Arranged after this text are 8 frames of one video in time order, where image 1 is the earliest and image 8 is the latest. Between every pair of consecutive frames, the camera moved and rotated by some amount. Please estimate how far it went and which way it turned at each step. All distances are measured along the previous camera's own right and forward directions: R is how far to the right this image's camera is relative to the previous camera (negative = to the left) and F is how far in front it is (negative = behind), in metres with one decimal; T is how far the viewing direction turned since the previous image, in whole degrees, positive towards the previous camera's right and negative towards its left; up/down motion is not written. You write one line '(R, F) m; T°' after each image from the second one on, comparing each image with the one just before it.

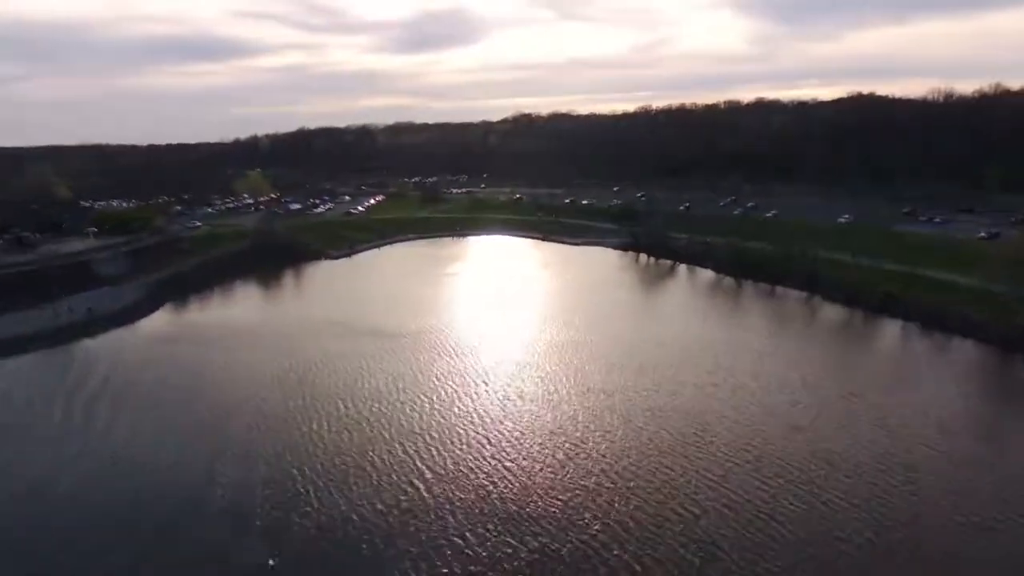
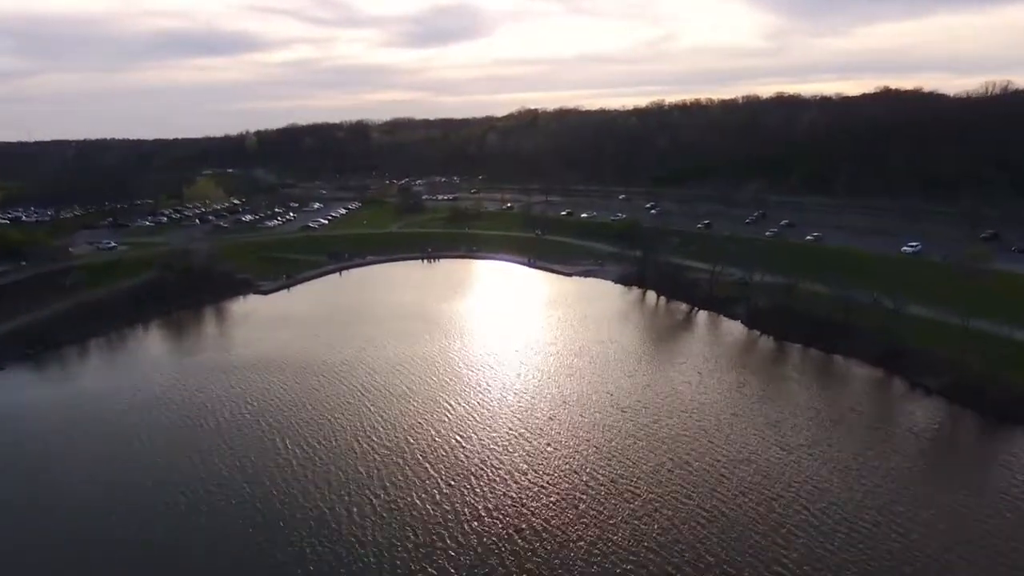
(+1.2, +5.2) m; -1°
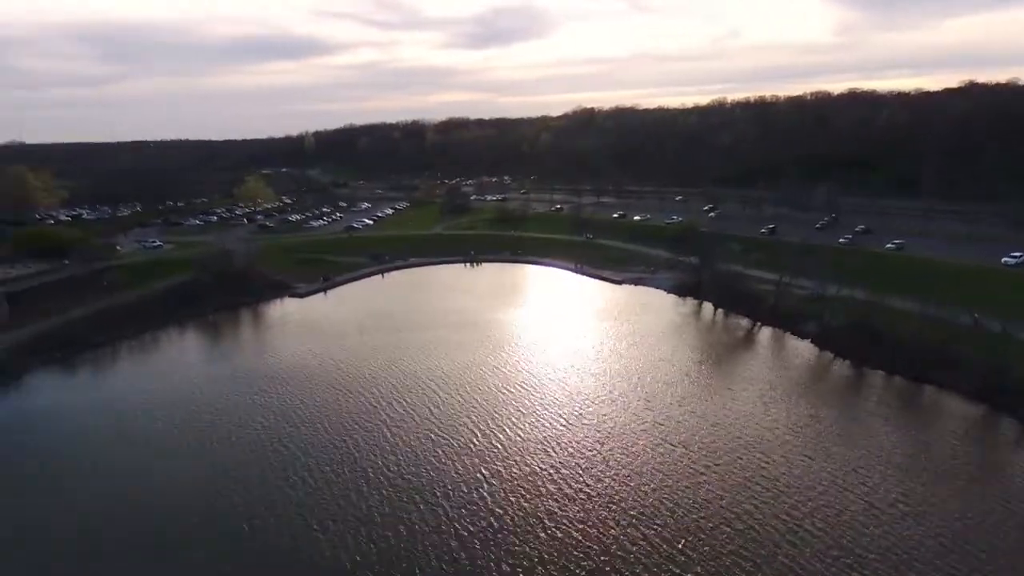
(+0.3, +1.3) m; -5°
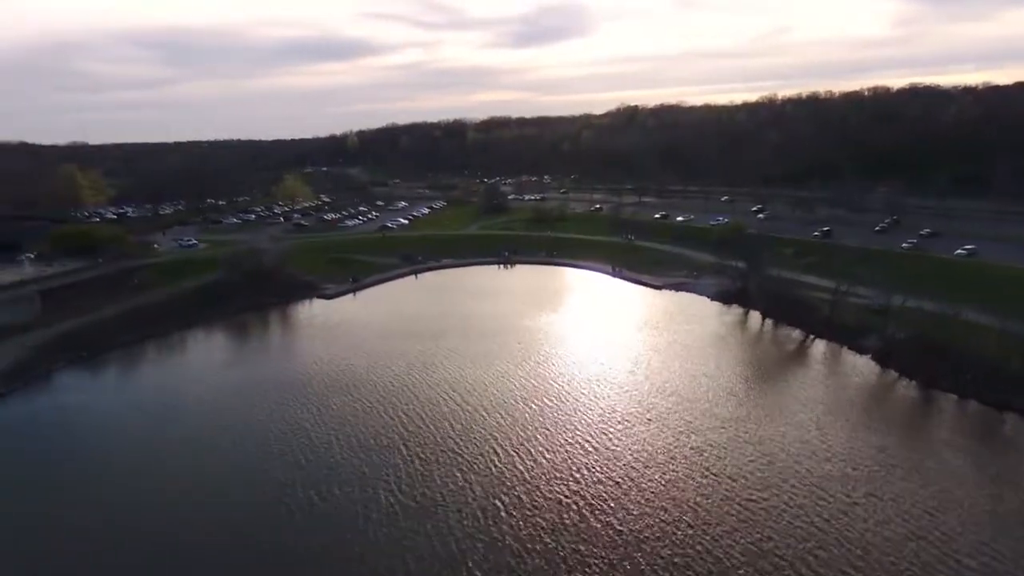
(+0.2, +0.9) m; -4°
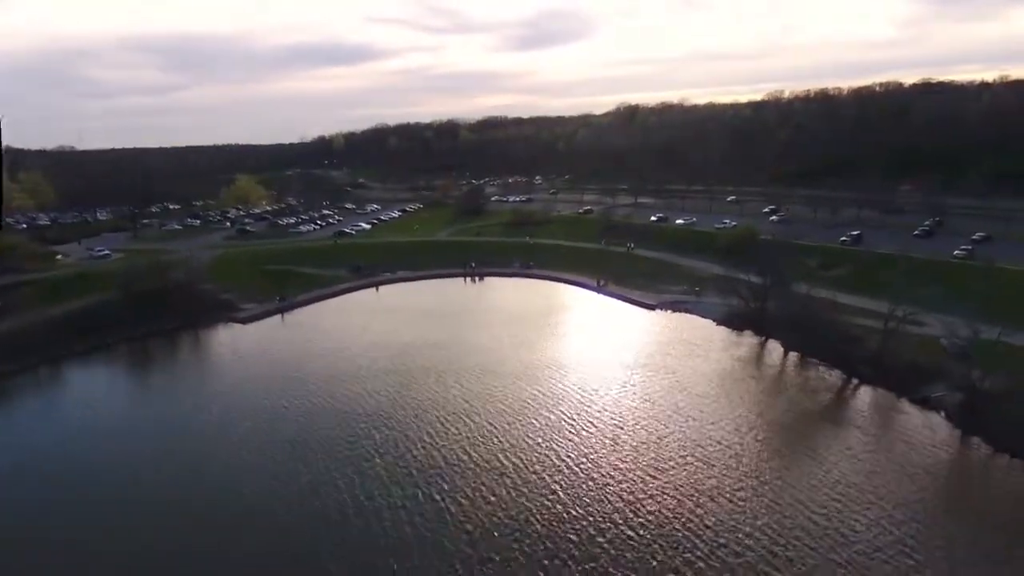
(+1.2, +3.7) m; 0°
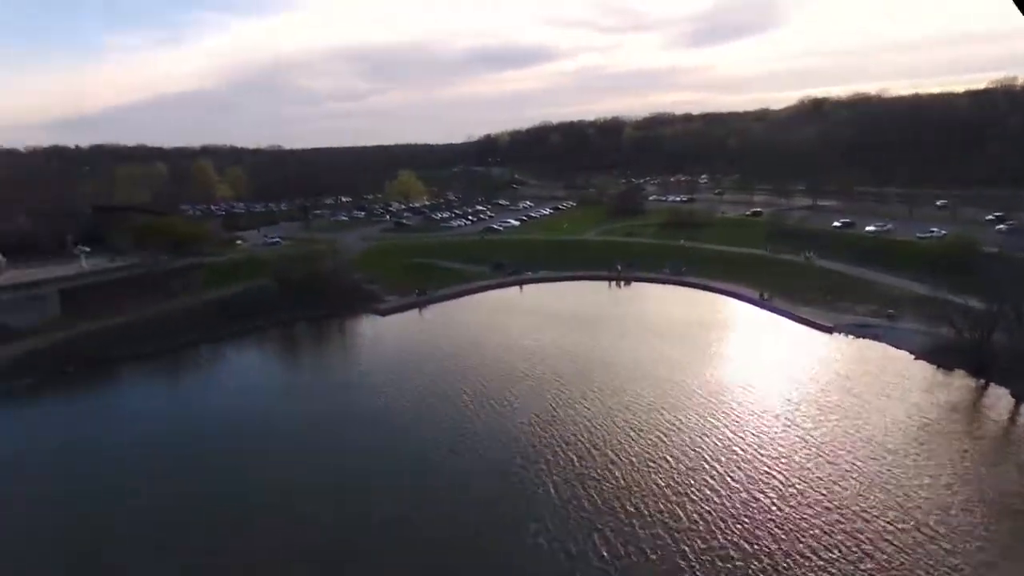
(+0.3, +1.3) m; -15°
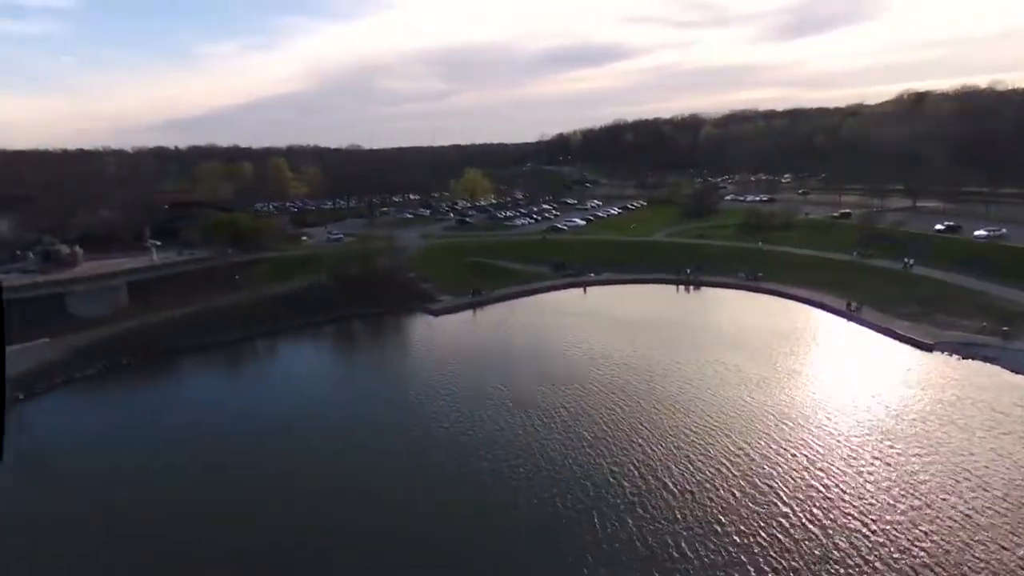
(+0.3, +0.8) m; -7°
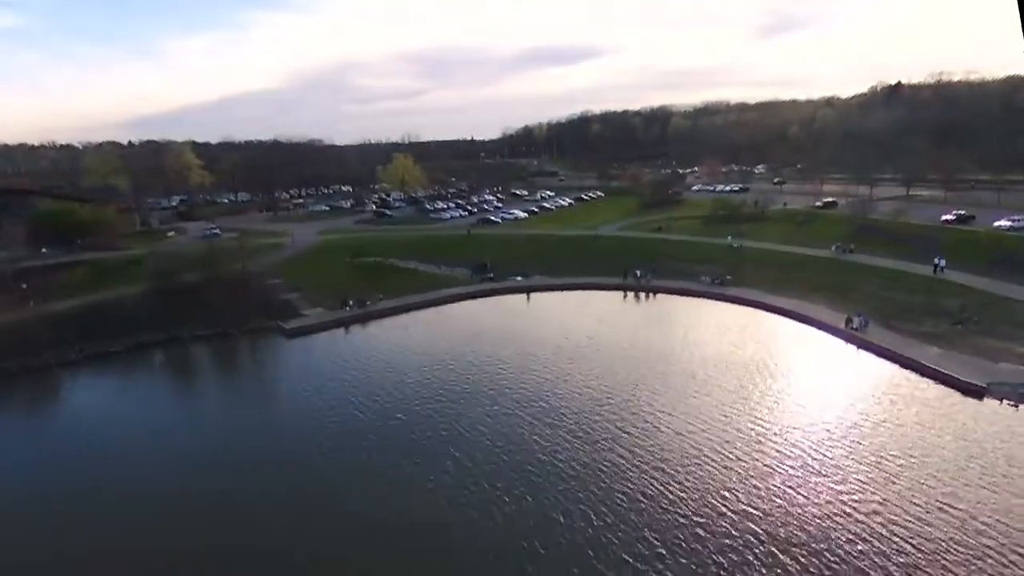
(+1.7, +4.0) m; +2°
